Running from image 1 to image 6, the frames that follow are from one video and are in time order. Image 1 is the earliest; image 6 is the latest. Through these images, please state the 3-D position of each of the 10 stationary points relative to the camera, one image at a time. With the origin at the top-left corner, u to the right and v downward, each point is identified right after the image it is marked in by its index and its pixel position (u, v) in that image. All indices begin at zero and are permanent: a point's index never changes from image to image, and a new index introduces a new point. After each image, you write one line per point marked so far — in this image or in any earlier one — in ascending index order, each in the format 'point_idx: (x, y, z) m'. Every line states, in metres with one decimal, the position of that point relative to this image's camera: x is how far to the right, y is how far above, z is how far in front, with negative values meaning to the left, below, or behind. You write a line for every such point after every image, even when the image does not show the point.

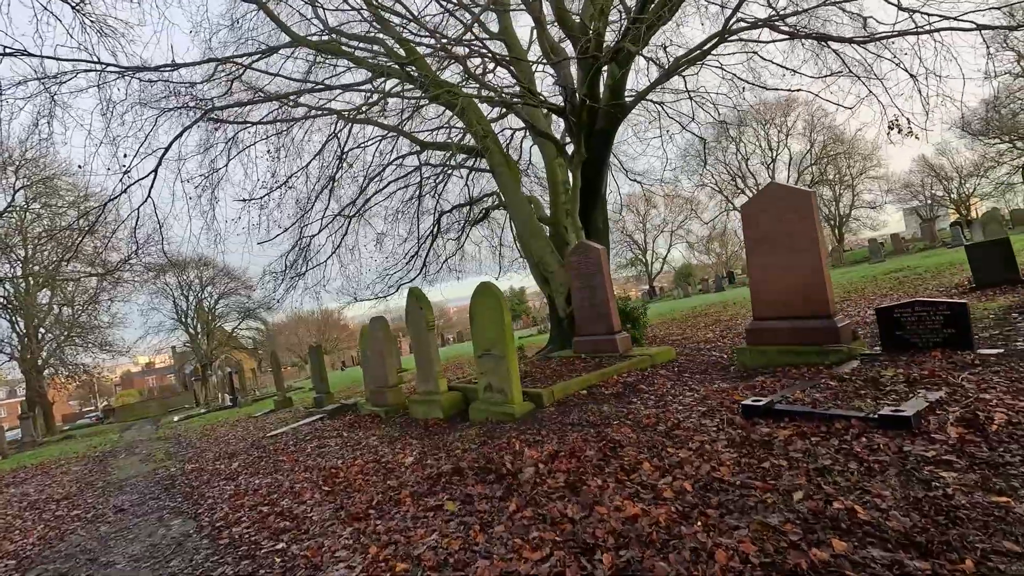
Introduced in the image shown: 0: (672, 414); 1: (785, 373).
0: (+1.8, -1.4, +5.6) m
1: (+3.6, -1.1, +6.5) m
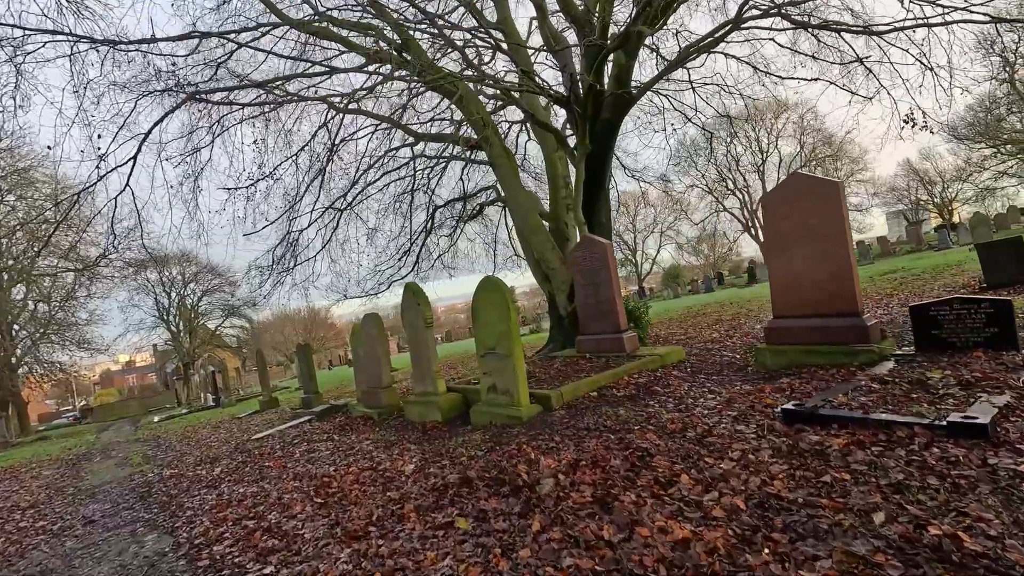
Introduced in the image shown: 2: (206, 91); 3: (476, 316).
0: (+2.0, -1.4, +5.1) m
1: (+3.7, -1.1, +6.1) m
2: (-6.9, +4.4, +11.0) m
3: (-0.6, -0.4, +7.5) m
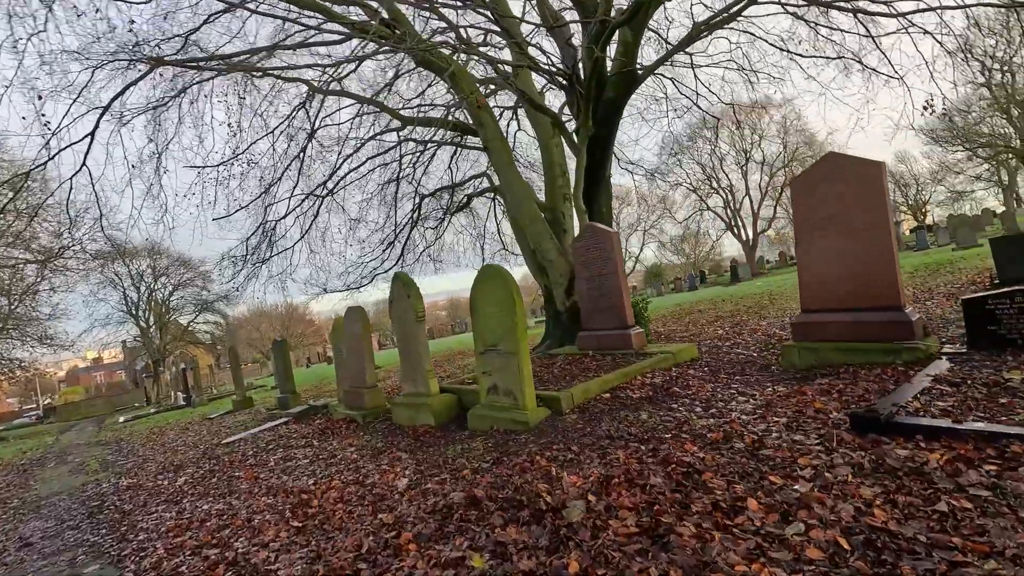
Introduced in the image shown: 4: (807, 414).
0: (+2.1, -1.3, +4.5) m
1: (+3.8, -1.0, +5.5) m
2: (-6.9, +4.6, +9.9) m
3: (-0.5, -0.3, +6.7) m
4: (+2.6, -1.1, +4.4) m
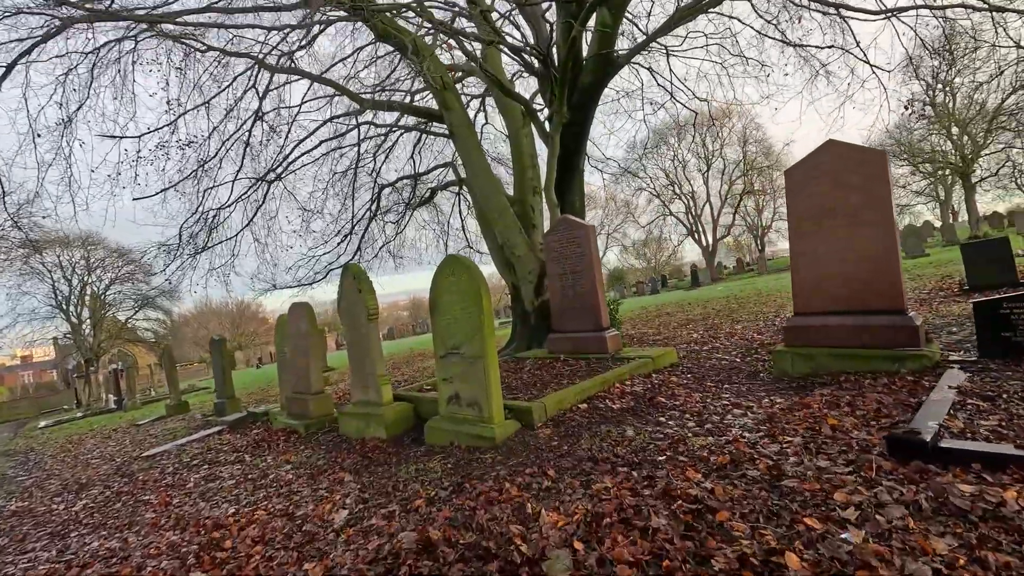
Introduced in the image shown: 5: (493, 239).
0: (+1.8, -1.2, +3.8) m
1: (+3.5, -1.0, +4.9) m
2: (-7.4, +4.8, +8.6) m
3: (-0.9, -0.2, +5.9) m
4: (+2.4, -1.1, +3.8) m
5: (-0.4, +1.1, +11.0) m
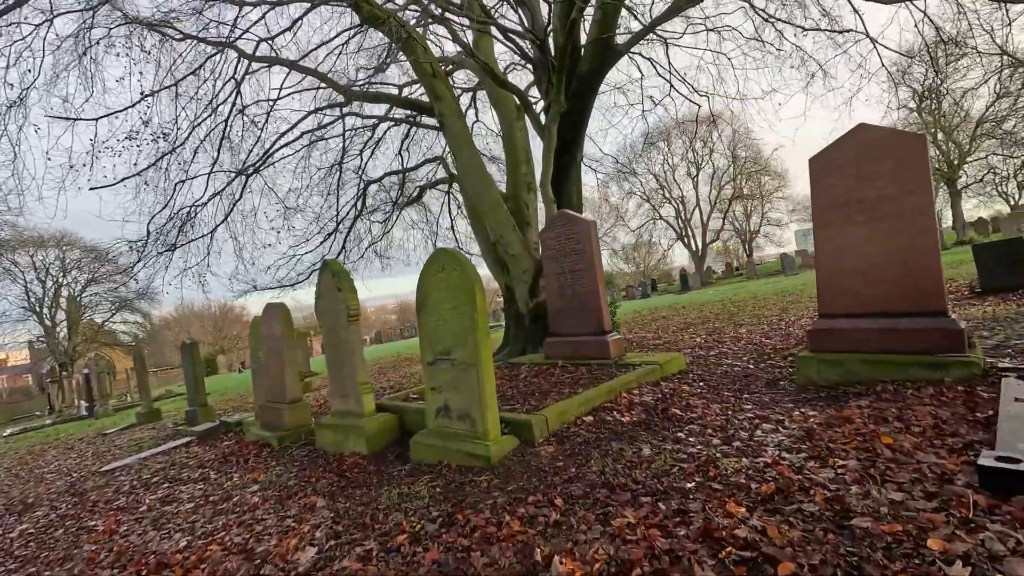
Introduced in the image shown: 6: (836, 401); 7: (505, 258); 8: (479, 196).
0: (+1.8, -1.2, +3.2) m
1: (+3.4, -1.0, +4.4) m
2: (-7.5, +4.8, +7.8) m
3: (-1.0, -0.2, +5.2) m
4: (+2.4, -1.1, +3.2) m
5: (-0.6, +1.1, +10.4) m
6: (+3.0, -1.1, +4.6) m
7: (-0.2, +0.6, +9.9) m
8: (-0.7, +1.8, +9.8) m
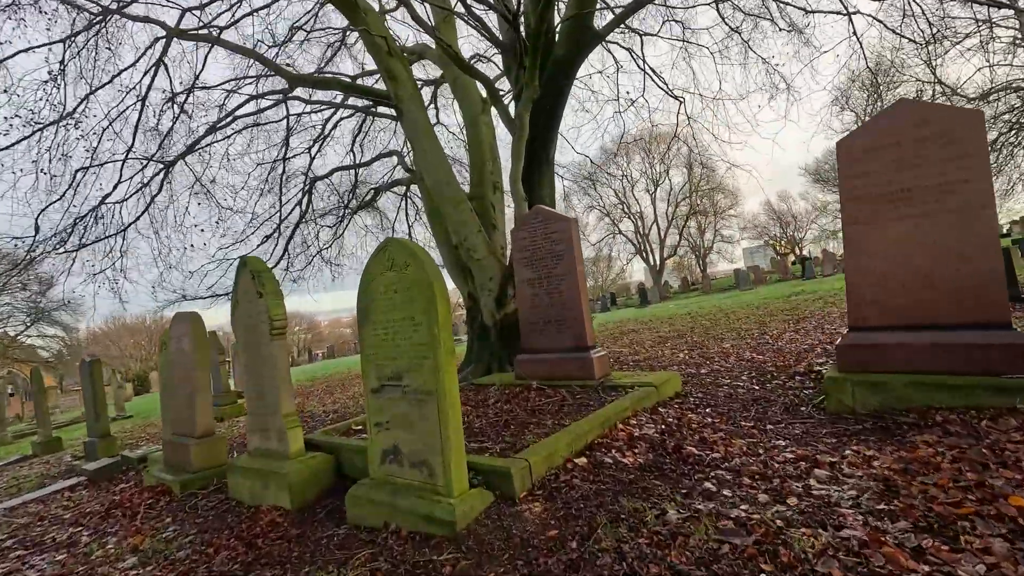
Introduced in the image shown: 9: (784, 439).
0: (+1.7, -1.2, +2.2) m
1: (+3.3, -1.0, +3.5) m
2: (-7.9, +4.7, +6.2) m
3: (-1.2, -0.2, +4.0) m
4: (+2.3, -1.1, +2.2) m
5: (-1.2, +0.9, +9.1) m
6: (+2.8, -1.1, +3.7) m
7: (-0.8, +0.4, +8.8) m
8: (-1.3, +1.7, +8.6) m
9: (+2.2, -1.2, +4.1) m
